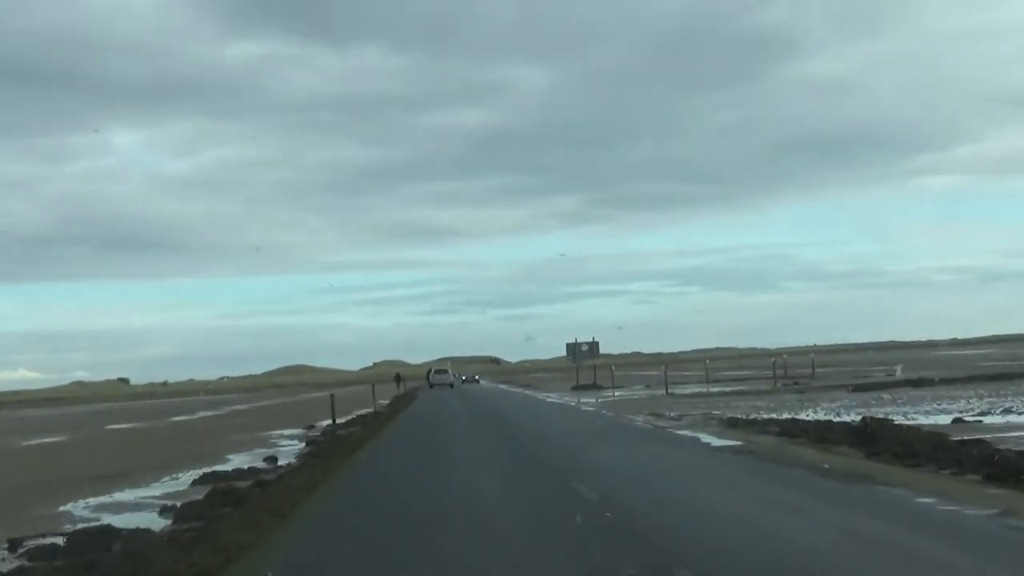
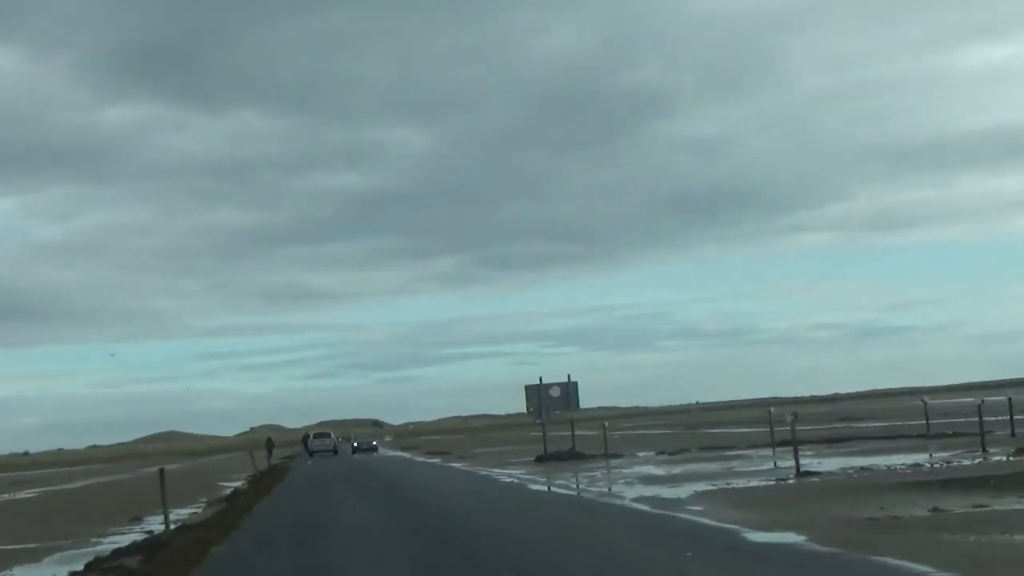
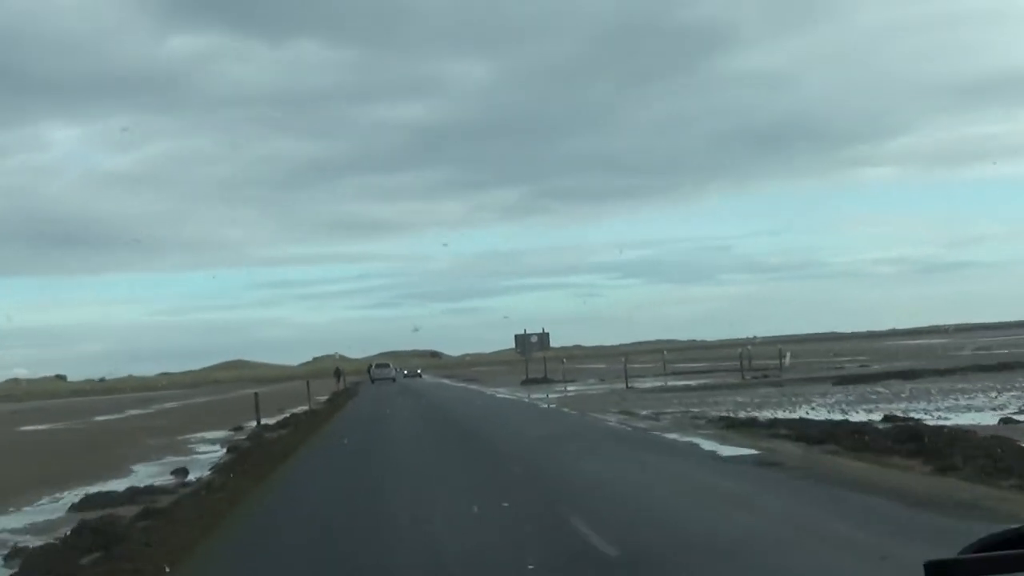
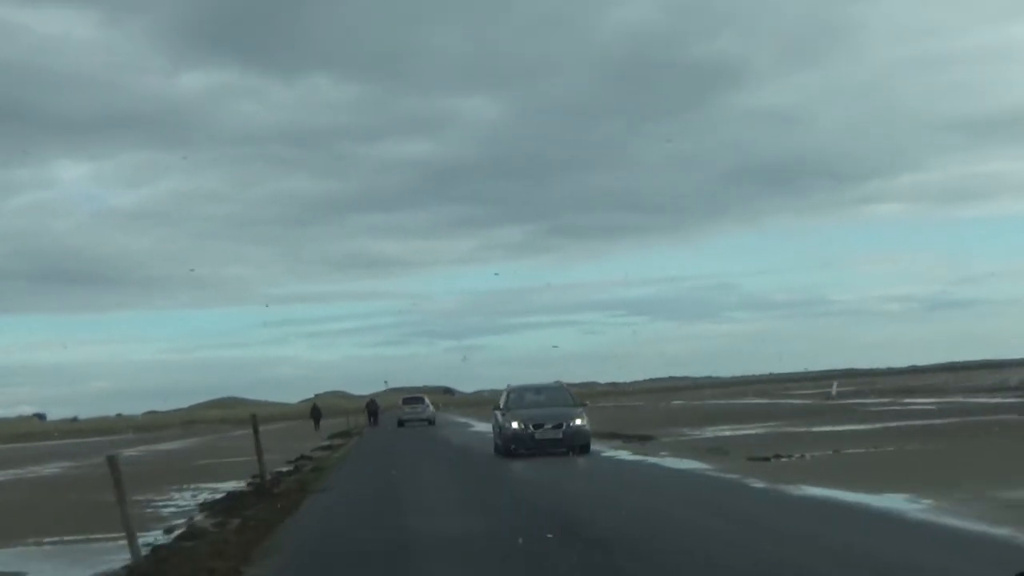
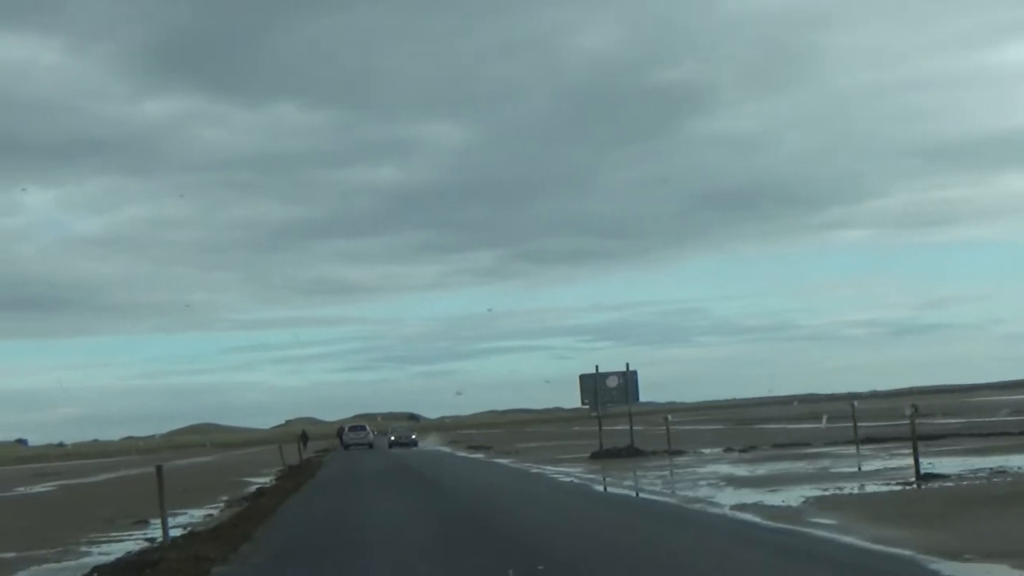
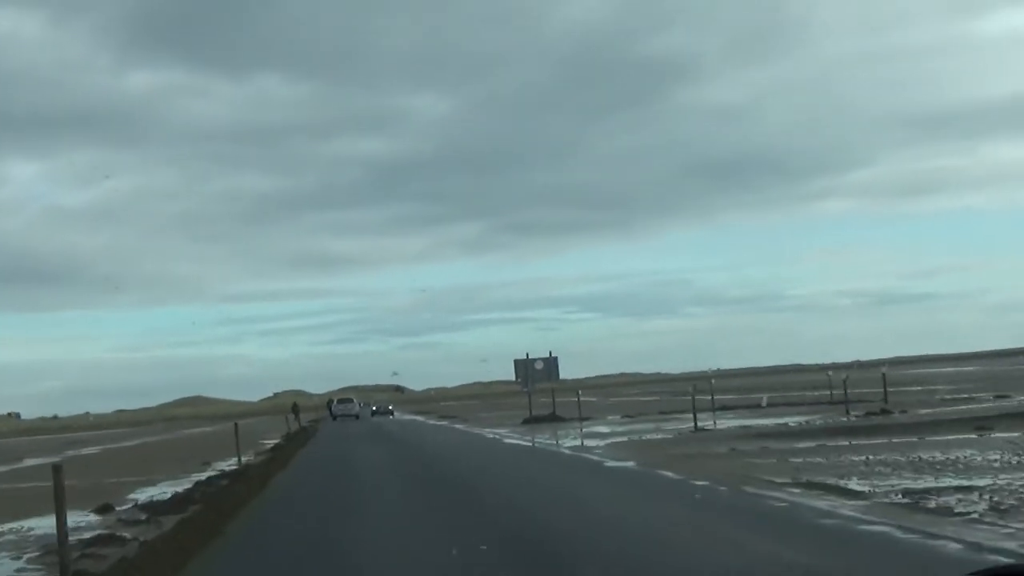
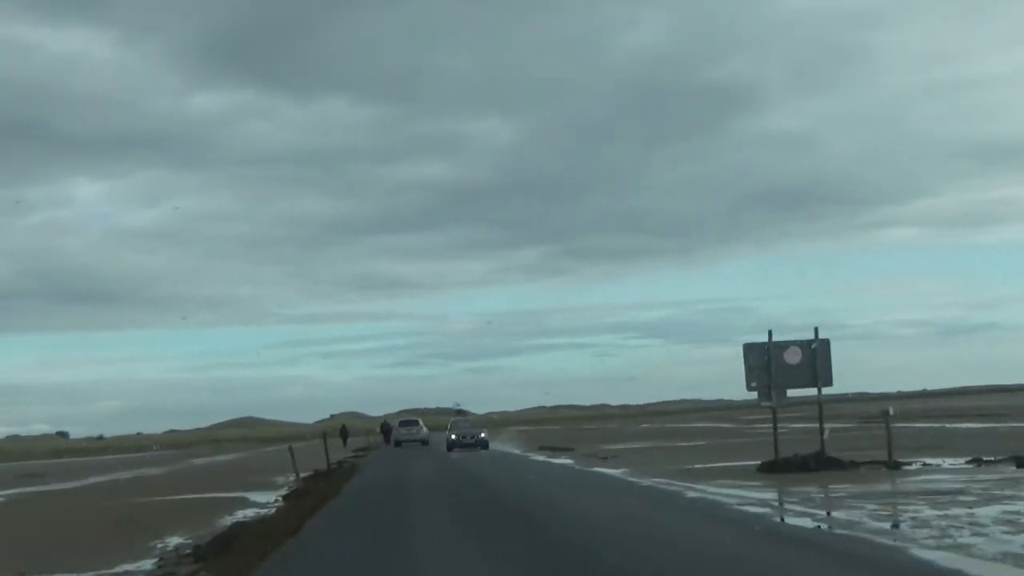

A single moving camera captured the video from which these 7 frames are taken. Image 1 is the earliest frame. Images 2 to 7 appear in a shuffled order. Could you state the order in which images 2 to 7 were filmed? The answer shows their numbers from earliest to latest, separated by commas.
3, 6, 2, 5, 7, 4
